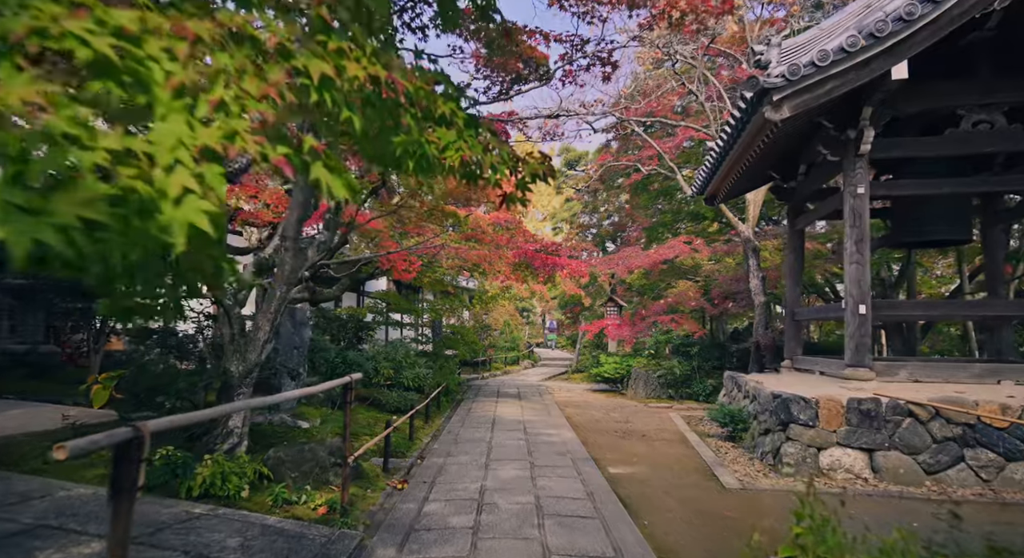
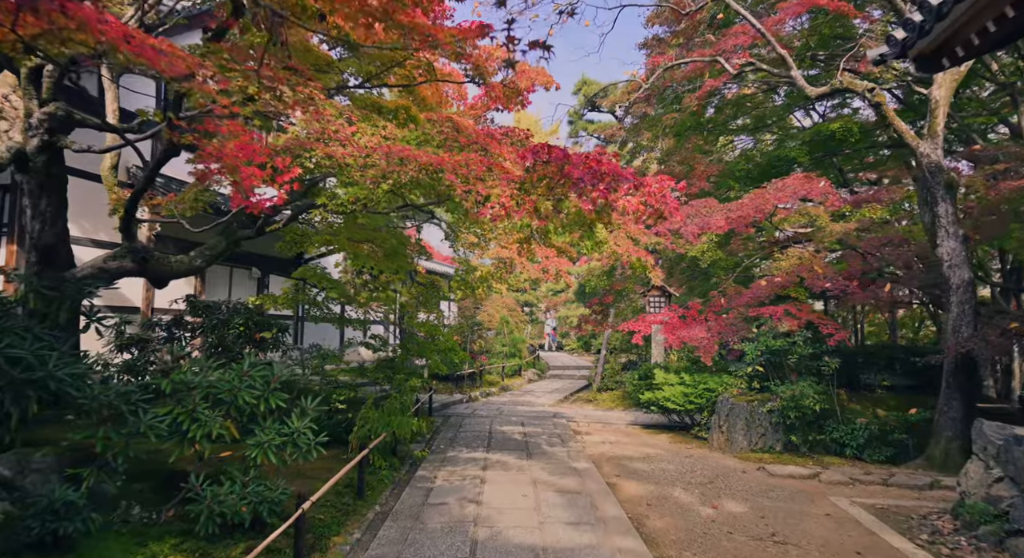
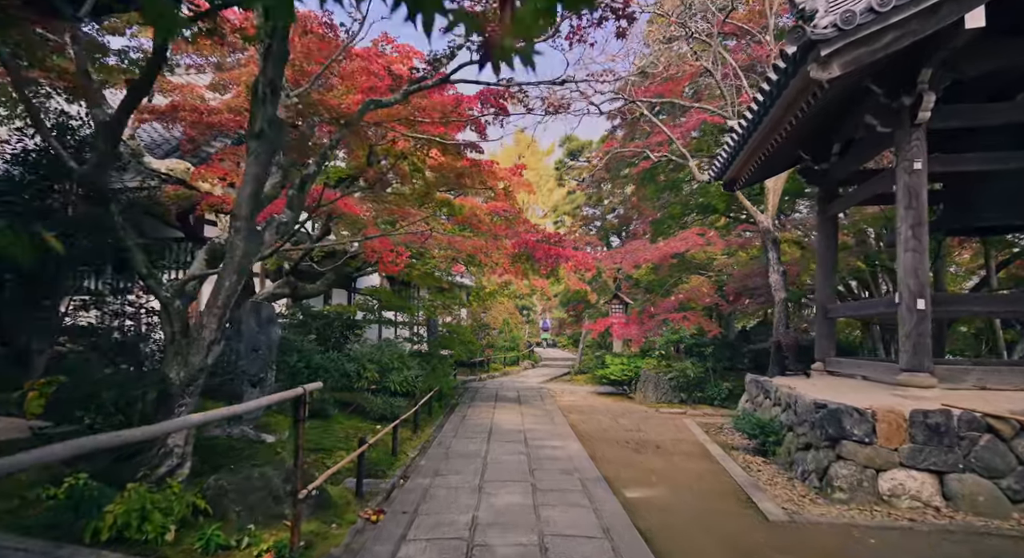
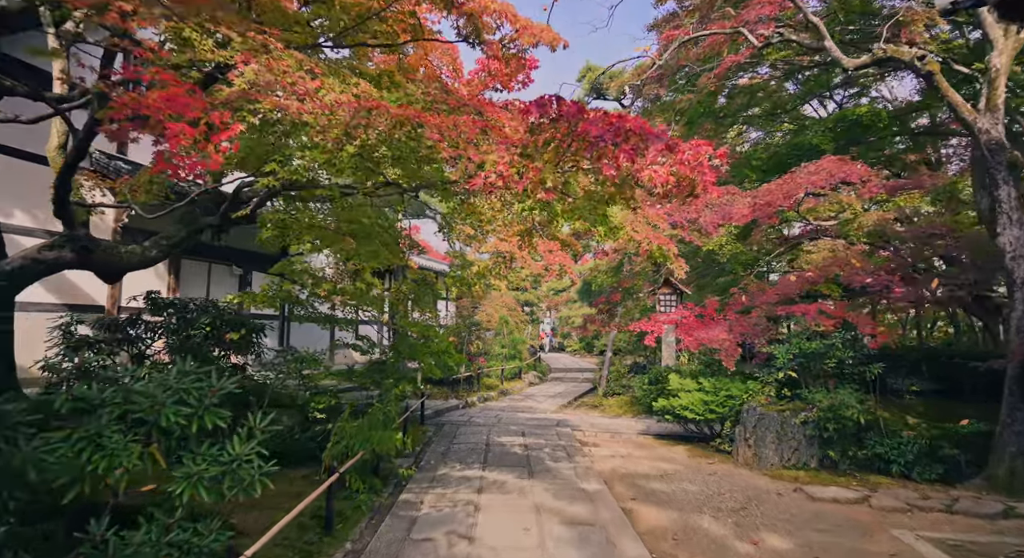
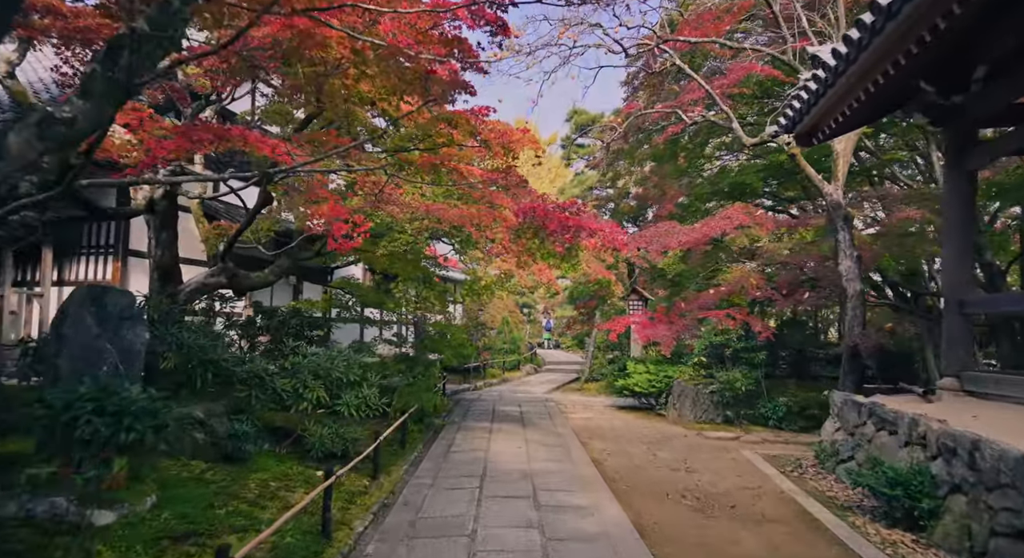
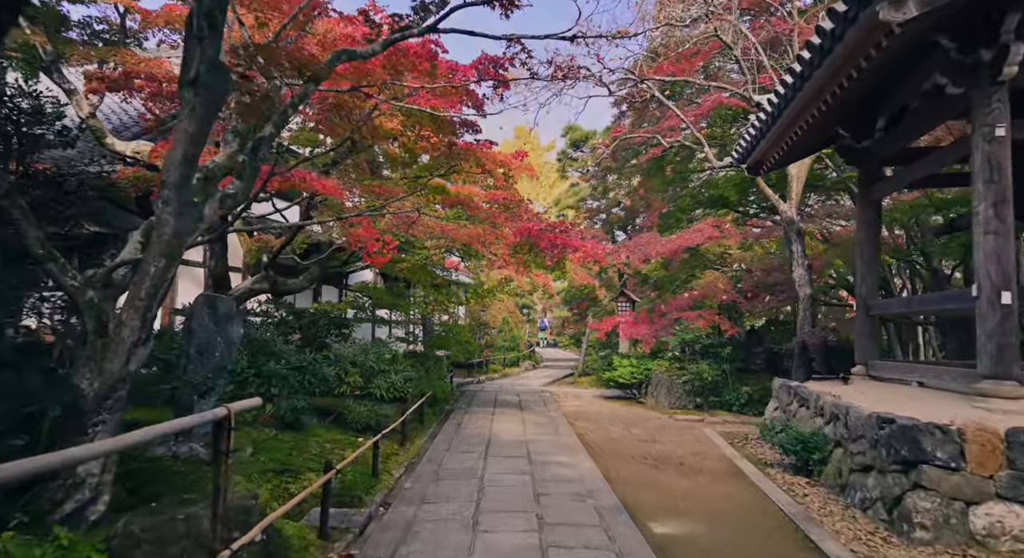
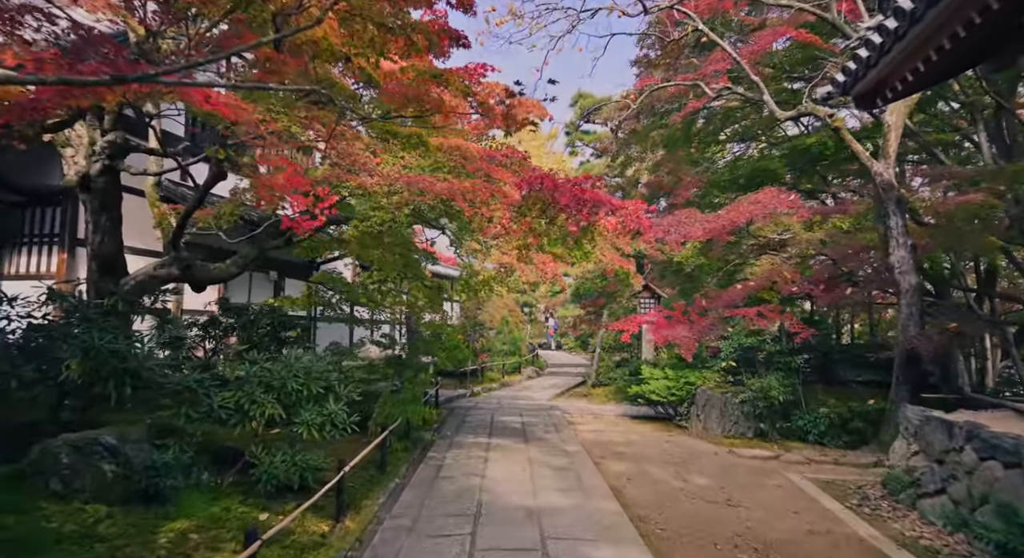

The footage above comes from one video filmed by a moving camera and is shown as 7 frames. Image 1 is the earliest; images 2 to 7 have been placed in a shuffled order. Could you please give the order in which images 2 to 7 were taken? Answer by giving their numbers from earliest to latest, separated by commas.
3, 6, 5, 7, 2, 4
